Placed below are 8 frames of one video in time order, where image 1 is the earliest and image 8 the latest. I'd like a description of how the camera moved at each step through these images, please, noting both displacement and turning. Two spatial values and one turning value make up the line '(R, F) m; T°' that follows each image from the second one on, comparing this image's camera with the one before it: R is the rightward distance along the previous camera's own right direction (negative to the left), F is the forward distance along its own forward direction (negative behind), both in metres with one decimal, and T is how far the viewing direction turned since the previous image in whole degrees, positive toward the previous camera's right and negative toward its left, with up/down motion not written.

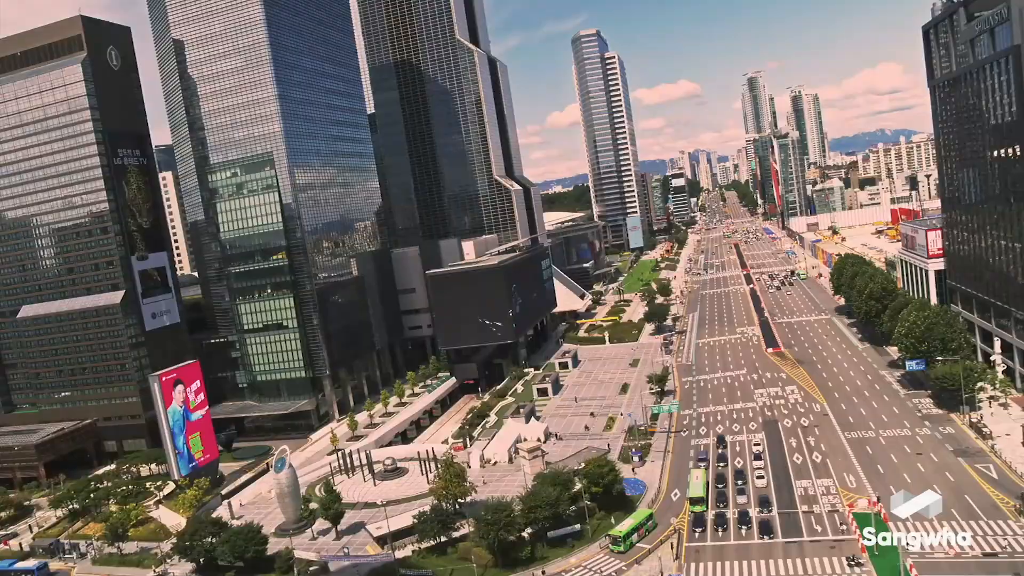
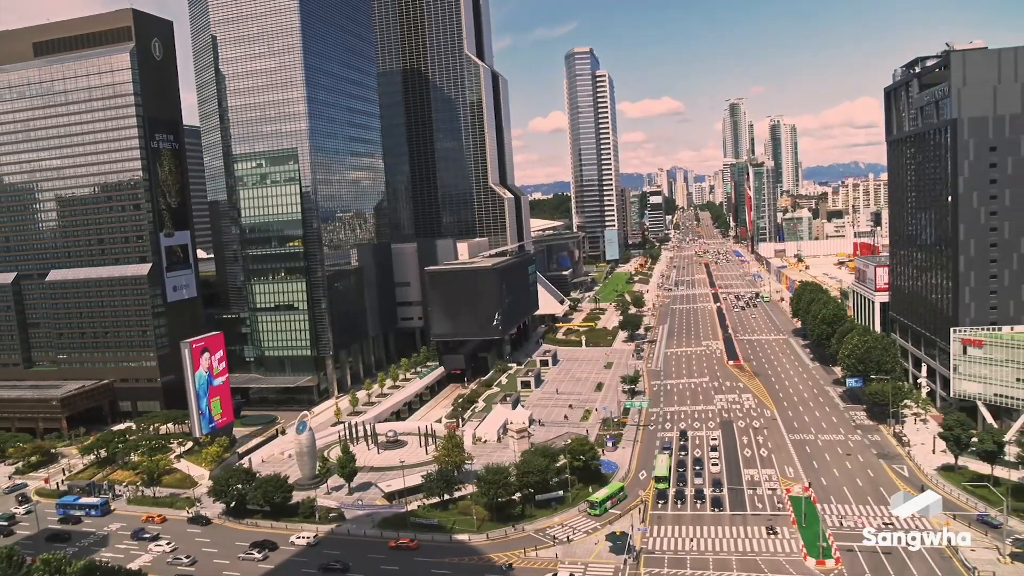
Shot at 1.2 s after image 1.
(-3.2, -8.6) m; +3°
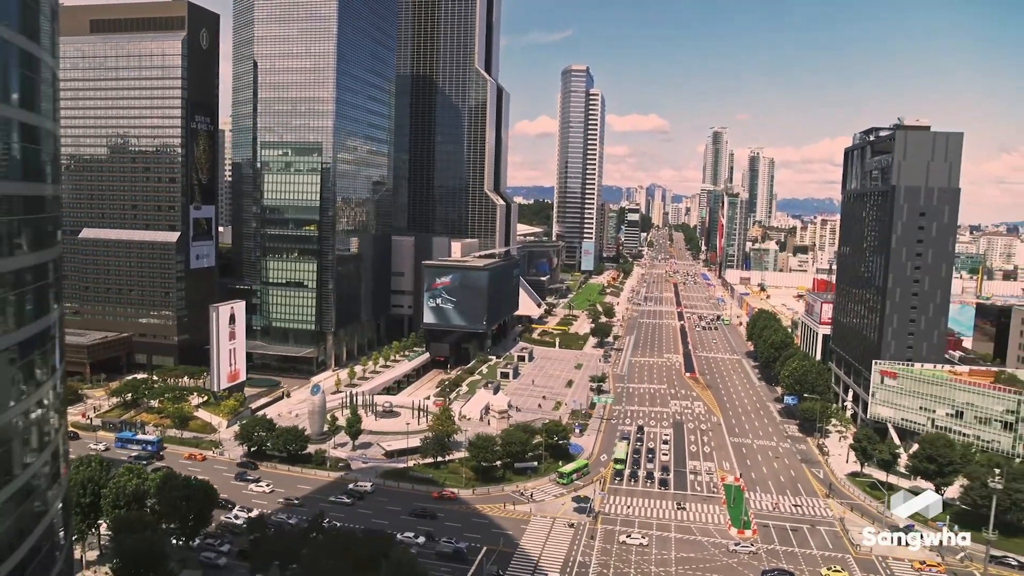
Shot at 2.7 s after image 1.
(-3.1, -10.6) m; +3°
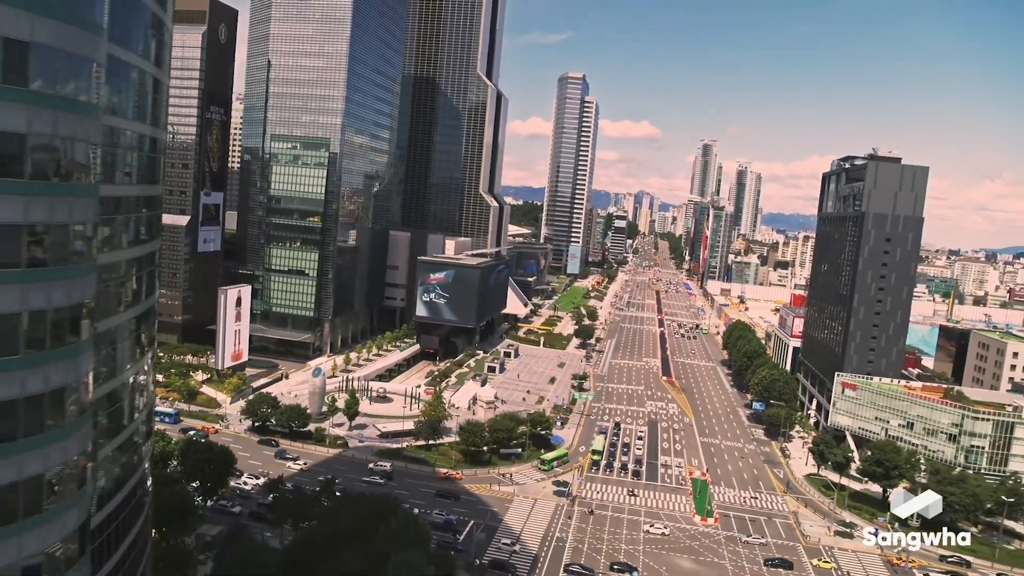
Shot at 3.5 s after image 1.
(-1.2, -5.4) m; +1°
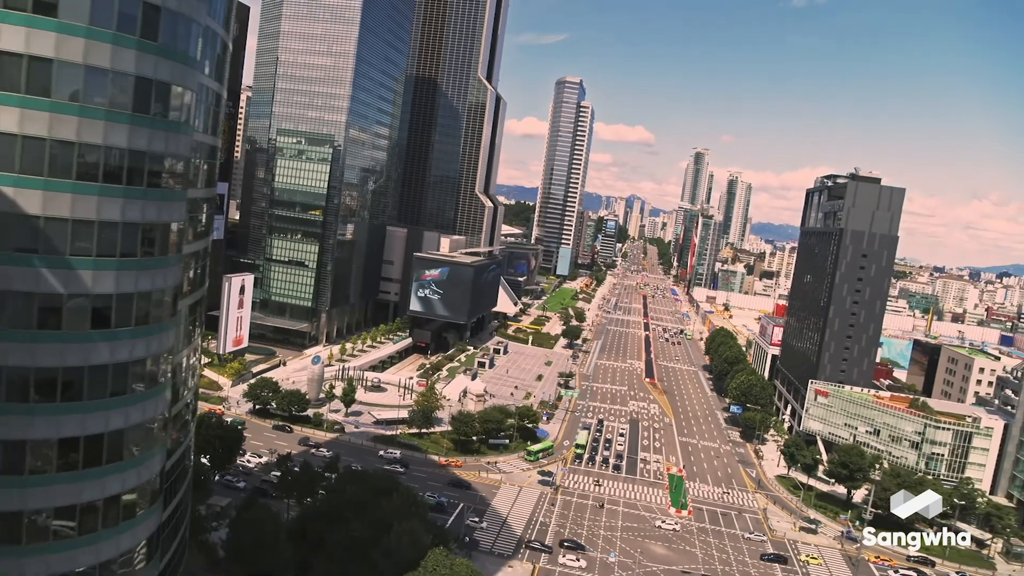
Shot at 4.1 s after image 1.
(-0.7, -3.9) m; +1°
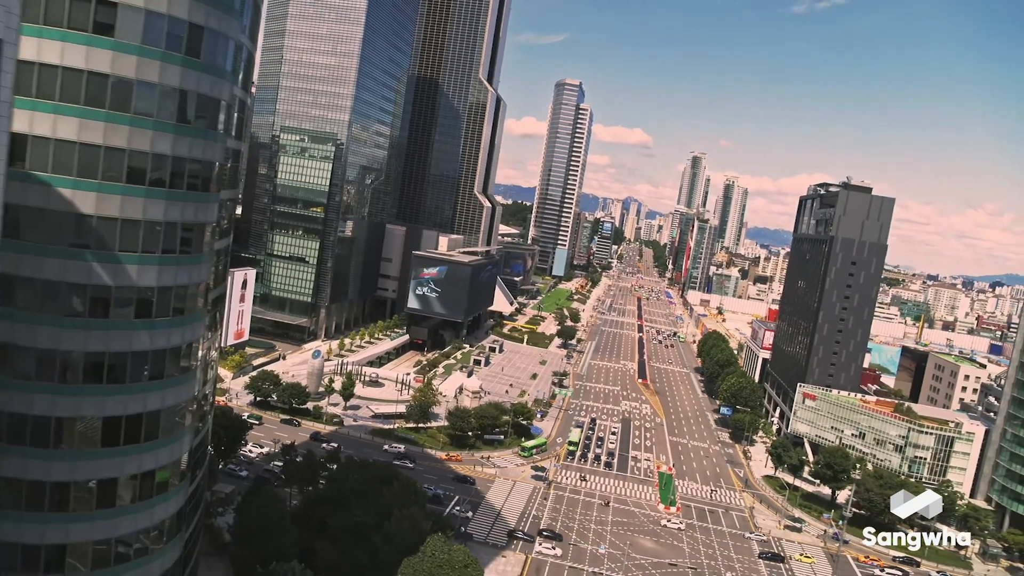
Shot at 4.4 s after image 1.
(-0.3, -1.9) m; 0°
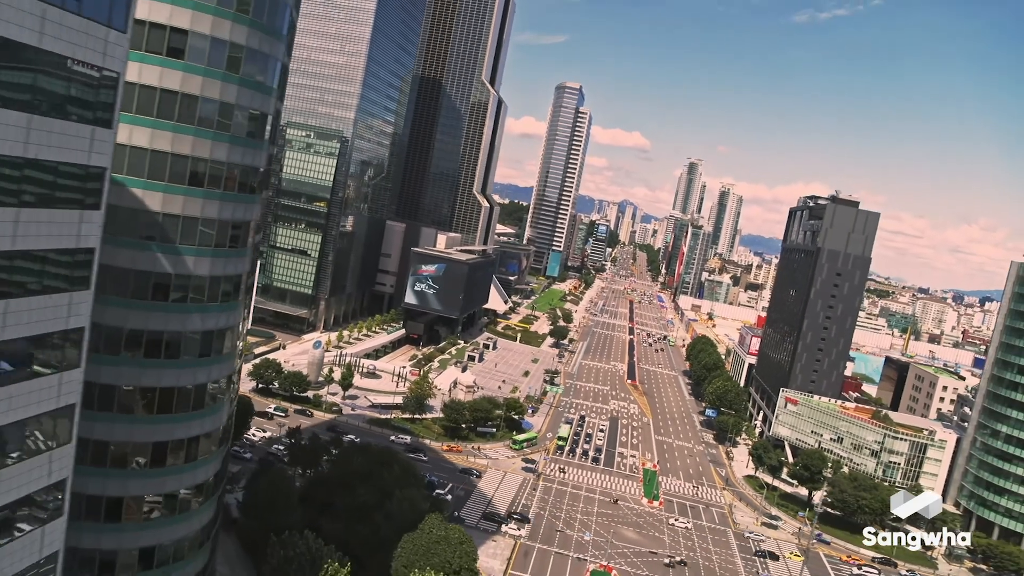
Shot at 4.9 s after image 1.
(-0.4, -3.0) m; +1°
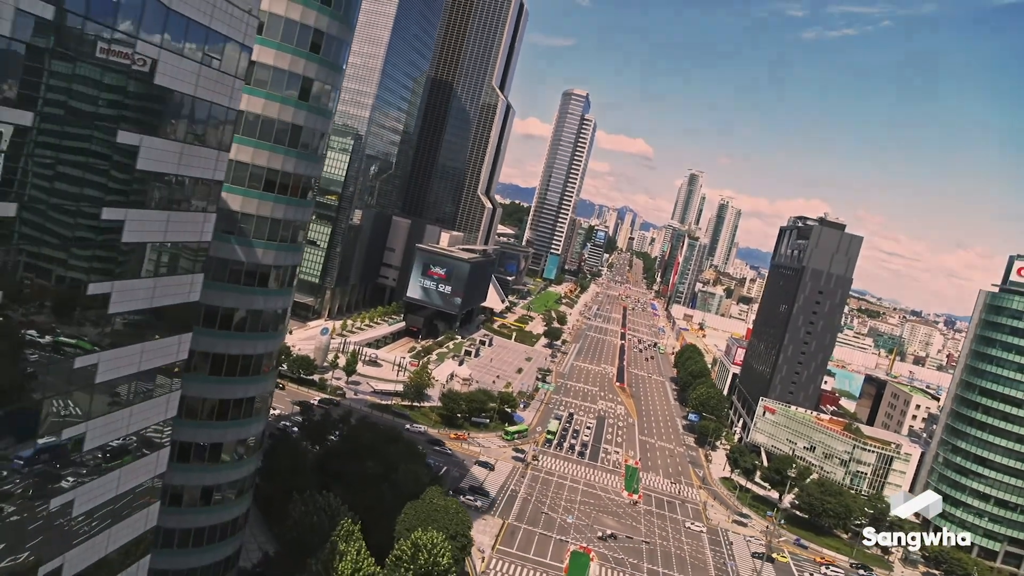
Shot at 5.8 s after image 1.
(-0.6, -5.1) m; 0°
